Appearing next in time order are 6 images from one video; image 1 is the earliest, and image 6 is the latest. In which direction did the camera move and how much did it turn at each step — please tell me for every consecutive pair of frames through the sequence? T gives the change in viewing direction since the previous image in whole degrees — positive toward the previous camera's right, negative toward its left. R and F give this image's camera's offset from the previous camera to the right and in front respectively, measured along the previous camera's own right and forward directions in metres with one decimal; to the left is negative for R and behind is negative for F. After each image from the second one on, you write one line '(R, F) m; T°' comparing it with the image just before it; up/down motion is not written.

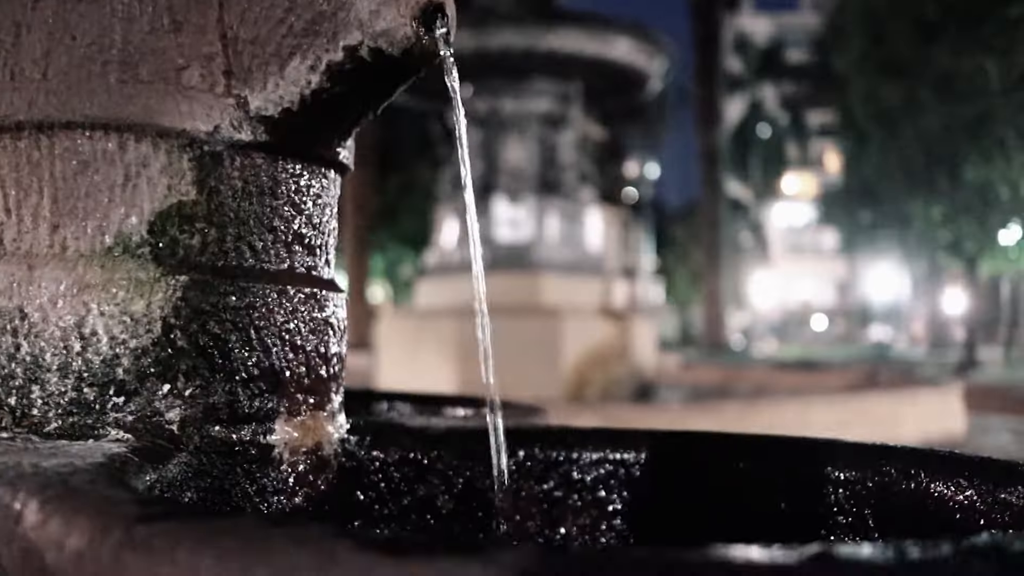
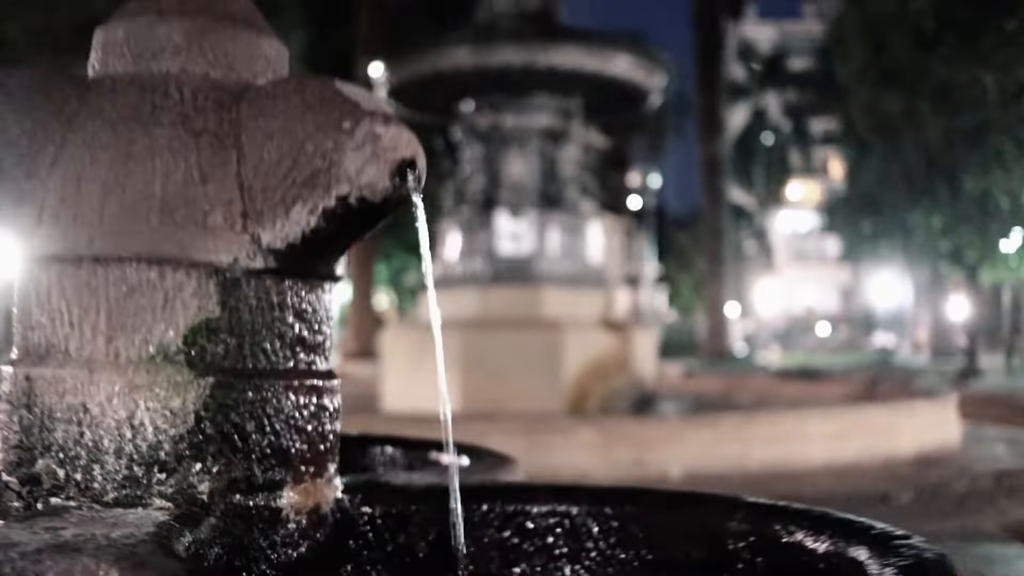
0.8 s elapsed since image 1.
(0.0, -0.1) m; 0°
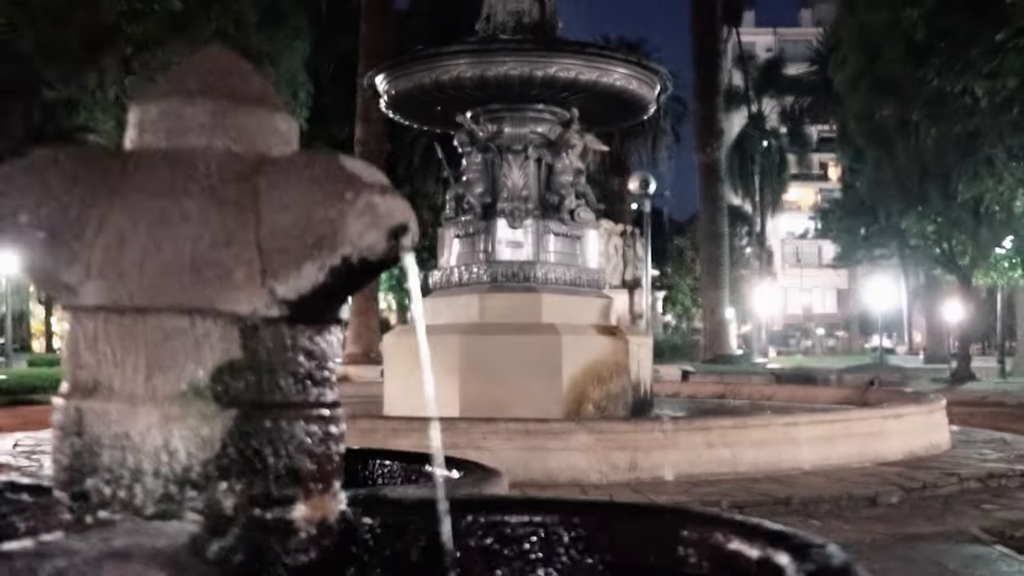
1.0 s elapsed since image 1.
(0.0, -0.2) m; 0°
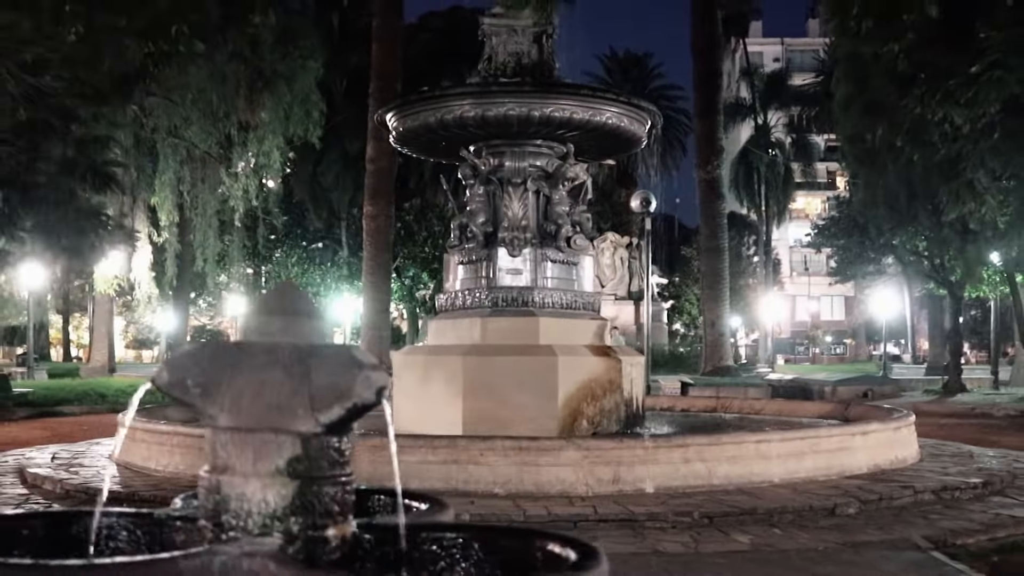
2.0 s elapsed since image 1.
(+0.1, -0.7) m; -1°
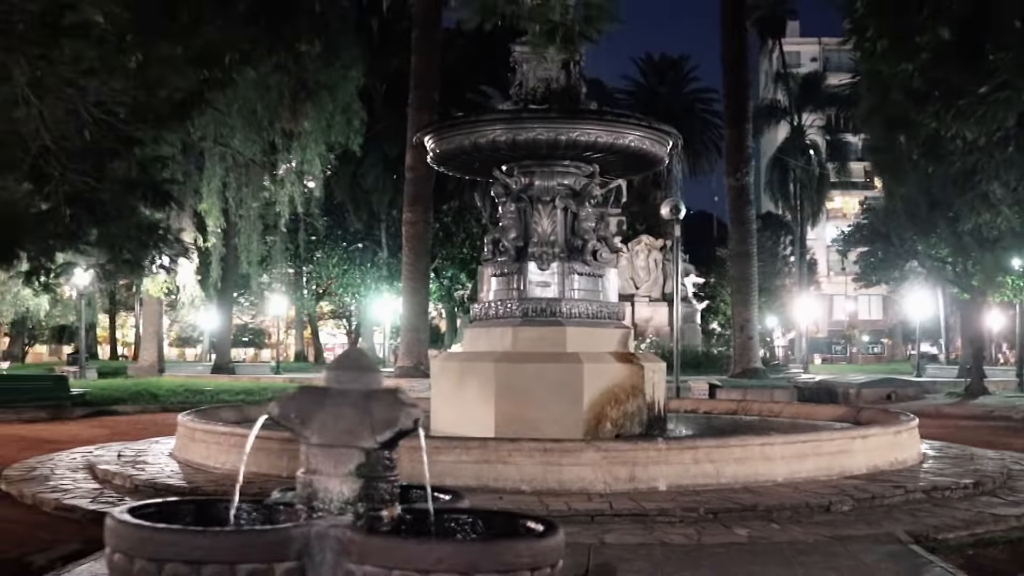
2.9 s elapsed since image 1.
(+0.1, -0.8) m; -2°
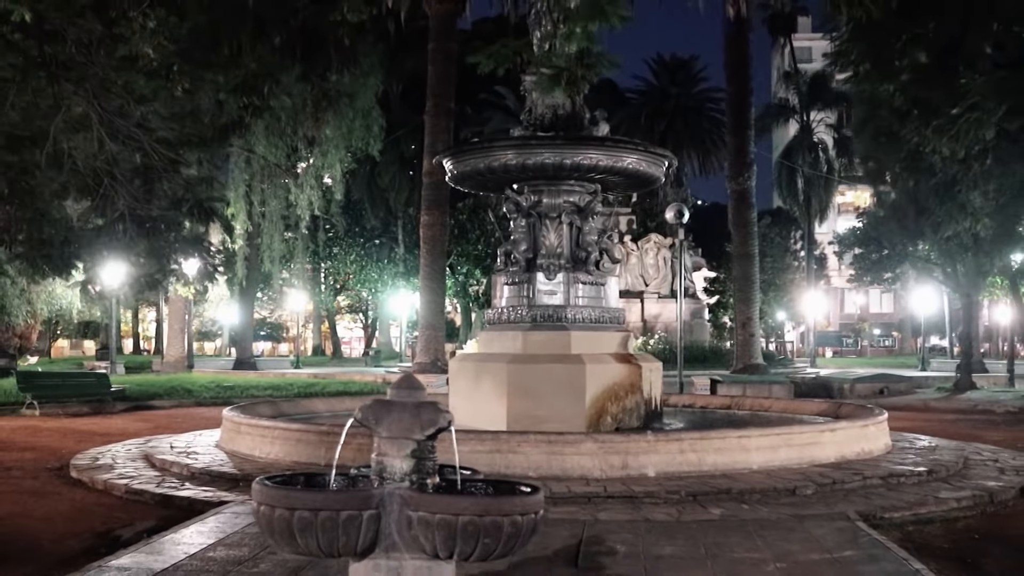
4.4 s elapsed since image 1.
(+0.1, -1.2) m; -1°
